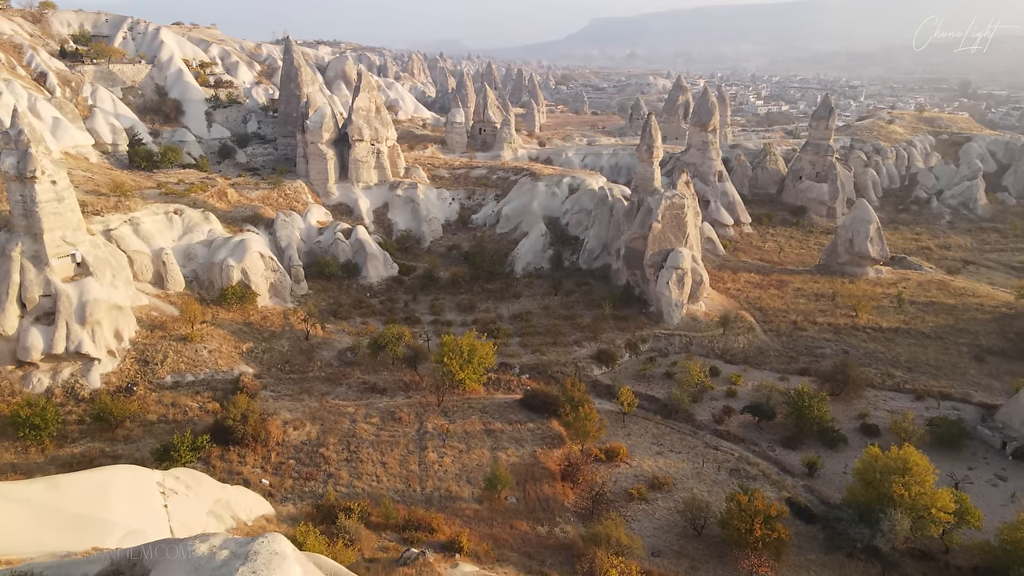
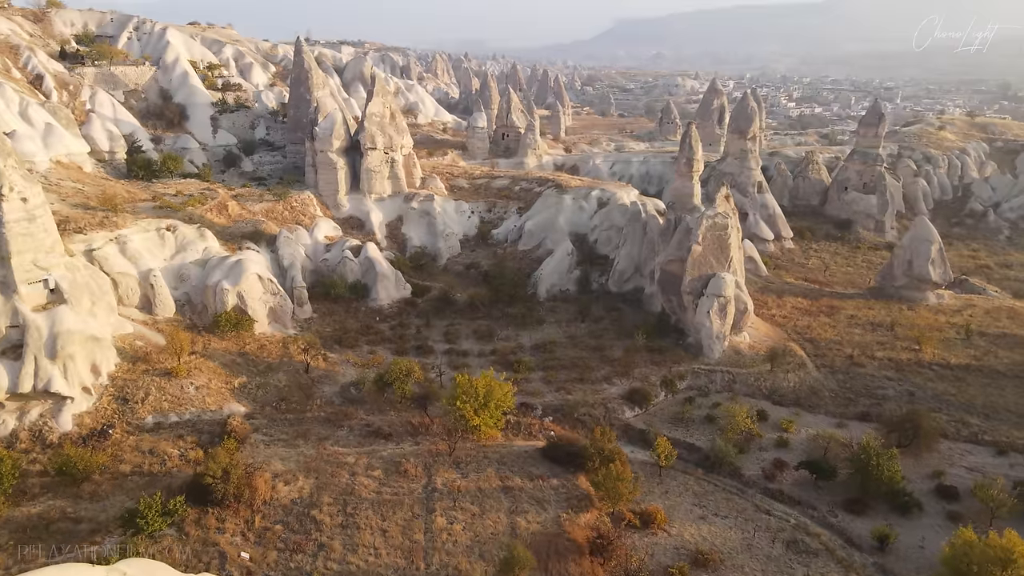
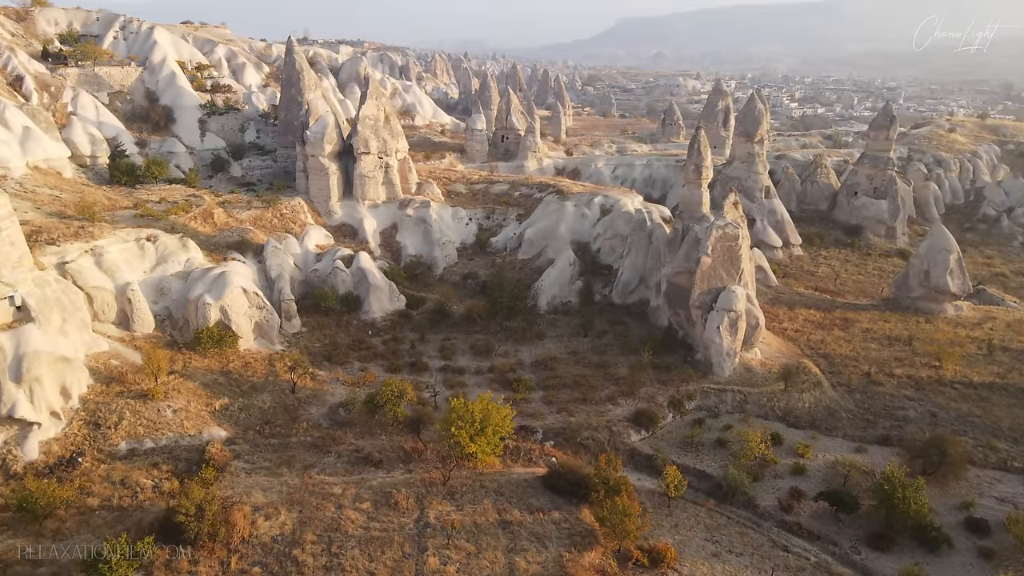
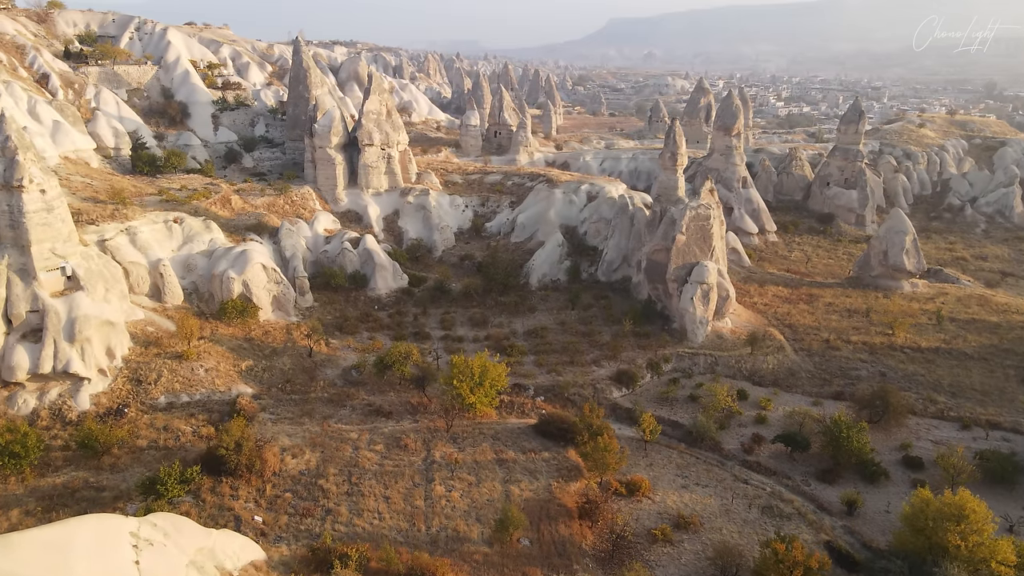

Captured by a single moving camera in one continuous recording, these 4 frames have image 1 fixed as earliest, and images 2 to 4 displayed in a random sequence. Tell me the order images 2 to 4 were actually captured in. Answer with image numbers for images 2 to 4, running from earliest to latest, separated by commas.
4, 2, 3
